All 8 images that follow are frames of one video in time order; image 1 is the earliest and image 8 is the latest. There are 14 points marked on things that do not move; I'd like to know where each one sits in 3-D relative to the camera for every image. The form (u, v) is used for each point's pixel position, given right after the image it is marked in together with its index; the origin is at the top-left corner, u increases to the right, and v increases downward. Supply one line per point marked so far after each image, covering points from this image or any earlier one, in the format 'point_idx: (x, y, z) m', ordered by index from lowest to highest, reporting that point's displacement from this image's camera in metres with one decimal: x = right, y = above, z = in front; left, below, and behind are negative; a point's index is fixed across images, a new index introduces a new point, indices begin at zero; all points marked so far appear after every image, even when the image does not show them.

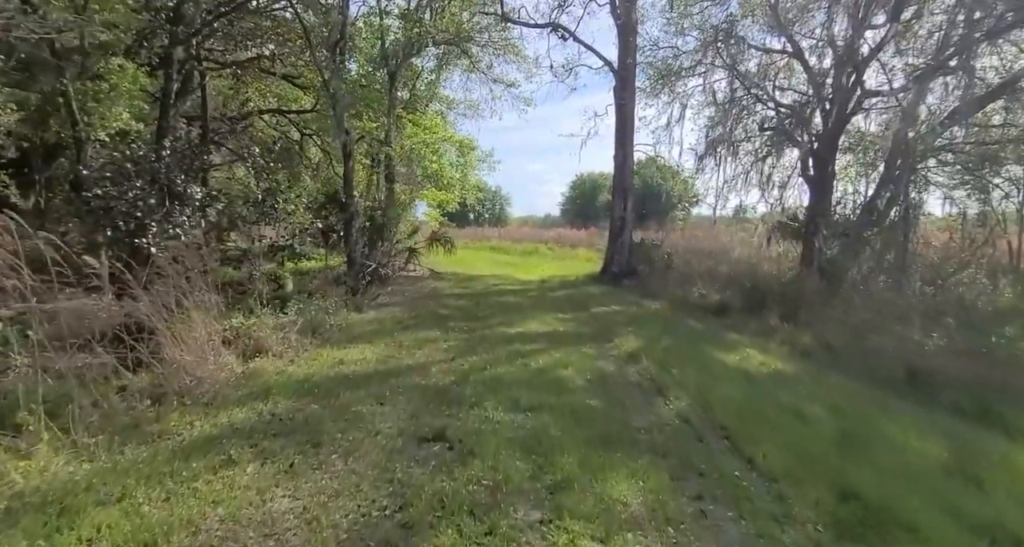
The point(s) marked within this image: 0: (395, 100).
0: (-2.8, +4.2, +12.5) m
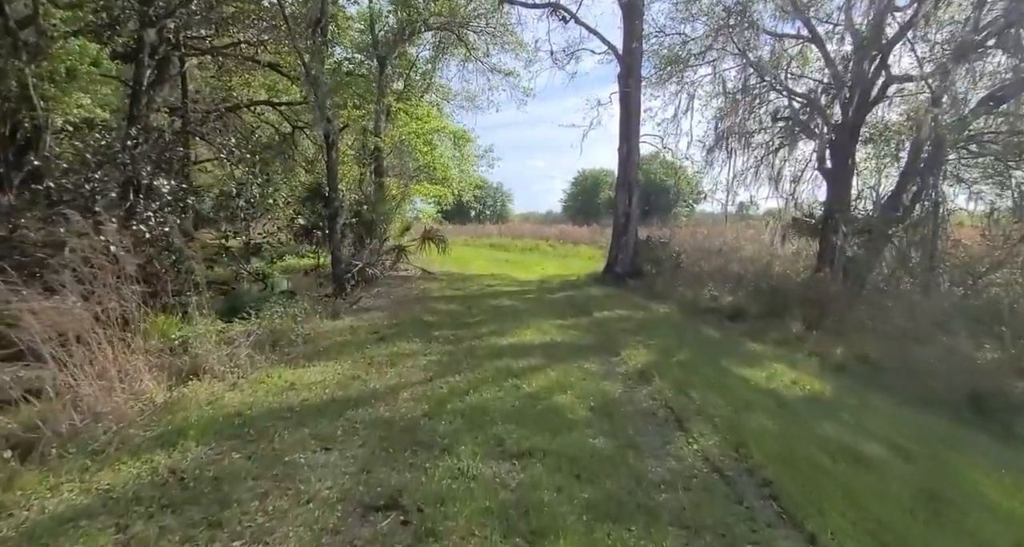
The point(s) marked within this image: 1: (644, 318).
0: (-2.8, +4.2, +11.8) m
1: (+1.8, -0.6, +7.2) m
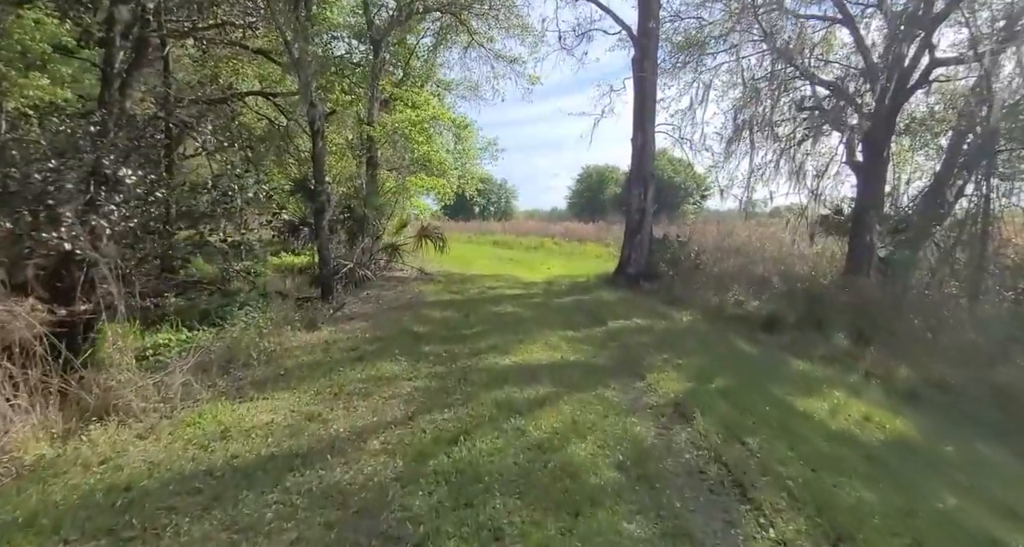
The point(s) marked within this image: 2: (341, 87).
0: (-2.7, +4.2, +10.9) m
1: (+1.9, -0.7, +6.4) m
2: (-3.0, +3.1, +8.9) m
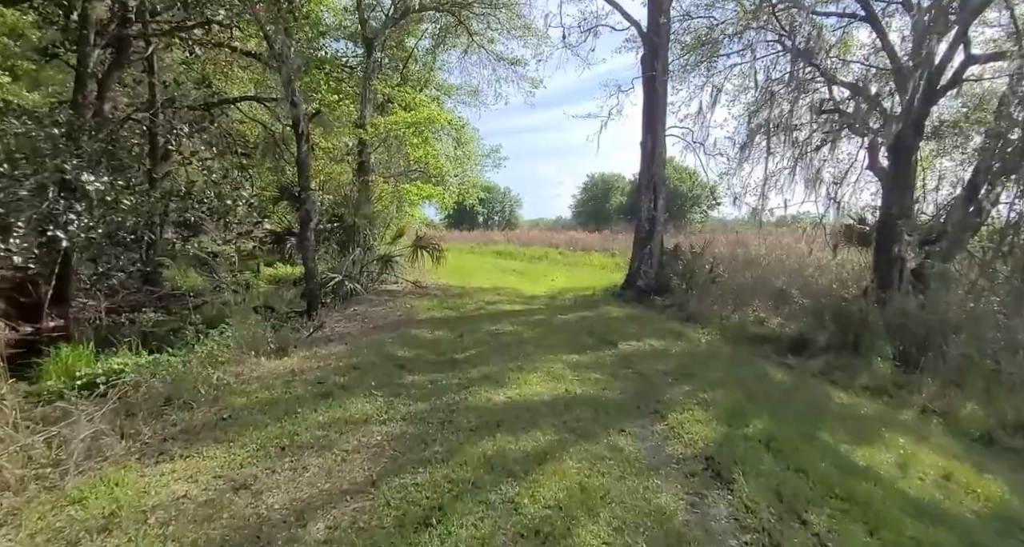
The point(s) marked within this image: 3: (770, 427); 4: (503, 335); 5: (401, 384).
0: (-2.7, +3.9, +10.4) m
1: (+1.9, -0.8, +5.7) m
2: (-3.0, +2.9, +8.3) m
3: (+1.6, -1.0, +3.3) m
4: (-0.1, -0.7, +6.0) m
5: (-0.8, -0.8, +4.0) m
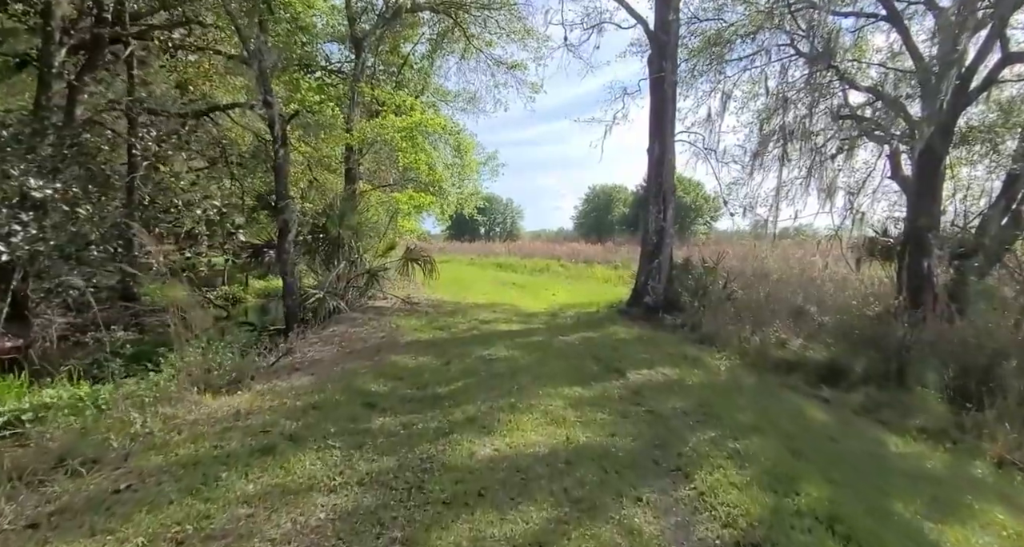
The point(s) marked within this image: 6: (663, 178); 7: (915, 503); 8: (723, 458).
0: (-2.7, +3.6, +9.8) m
1: (+1.8, -1.0, +4.9) m
2: (-3.1, +2.7, +7.7) m
3: (+1.6, -1.1, +2.6) m
4: (-0.2, -0.9, +5.3) m
5: (-0.9, -1.0, +3.3) m
6: (+2.6, +1.6, +9.0) m
7: (+2.1, -1.2, +2.7) m
8: (+1.2, -1.1, +3.1) m
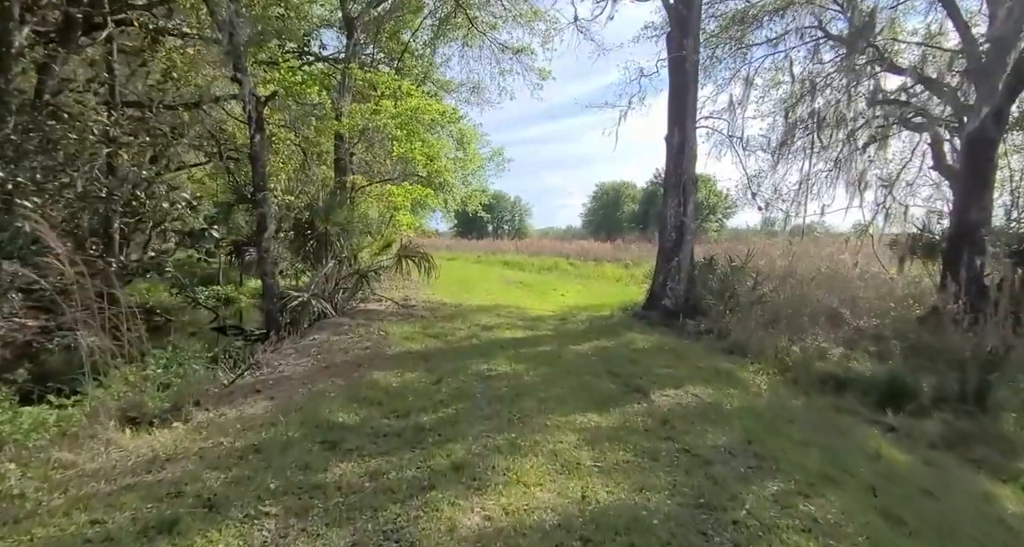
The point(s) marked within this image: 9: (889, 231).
0: (-2.7, +3.6, +9.0) m
1: (+1.8, -1.0, +4.1) m
2: (-3.0, +2.7, +6.9) m
3: (+1.5, -1.1, +1.8) m
4: (-0.1, -0.9, +4.5) m
5: (-0.9, -1.0, +2.5) m
6: (+2.6, +1.6, +8.1) m
7: (+2.1, -1.2, +1.8) m
8: (+1.2, -1.1, +2.2) m
9: (+7.0, +0.8, +9.4) m
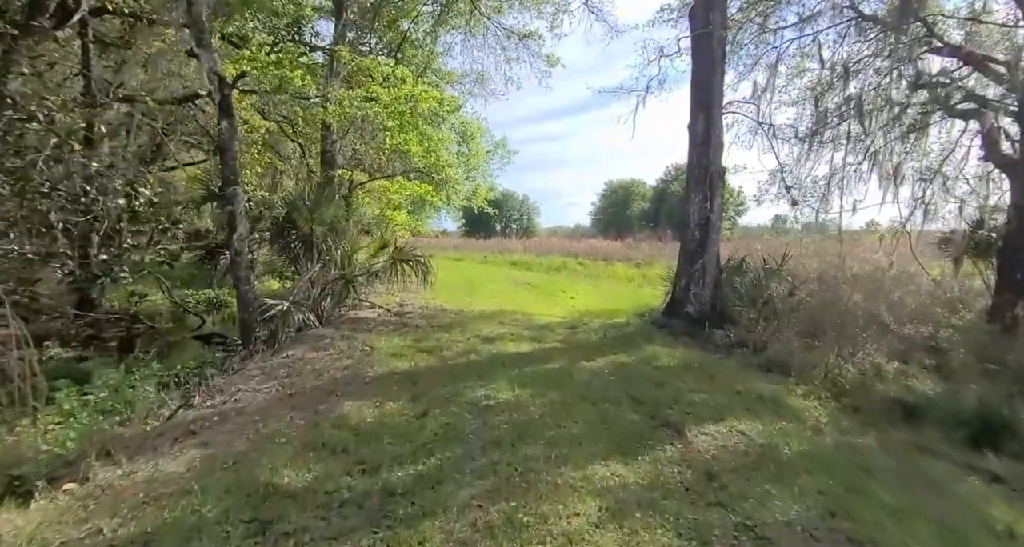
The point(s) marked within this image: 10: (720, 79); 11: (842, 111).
0: (-2.6, +3.6, +8.2) m
1: (+1.8, -1.1, +3.2) m
2: (-3.0, +2.6, +6.2) m
3: (+1.5, -1.2, +0.9) m
4: (-0.1, -1.0, +3.7) m
5: (-0.9, -1.1, +1.6) m
6: (+2.7, +1.6, +7.2) m
7: (+2.0, -1.2, +1.0) m
8: (+1.2, -1.2, +1.4) m
9: (+7.1, +0.8, +8.5) m
10: (+2.8, +2.7, +7.2) m
11: (+5.4, +2.7, +8.6) m
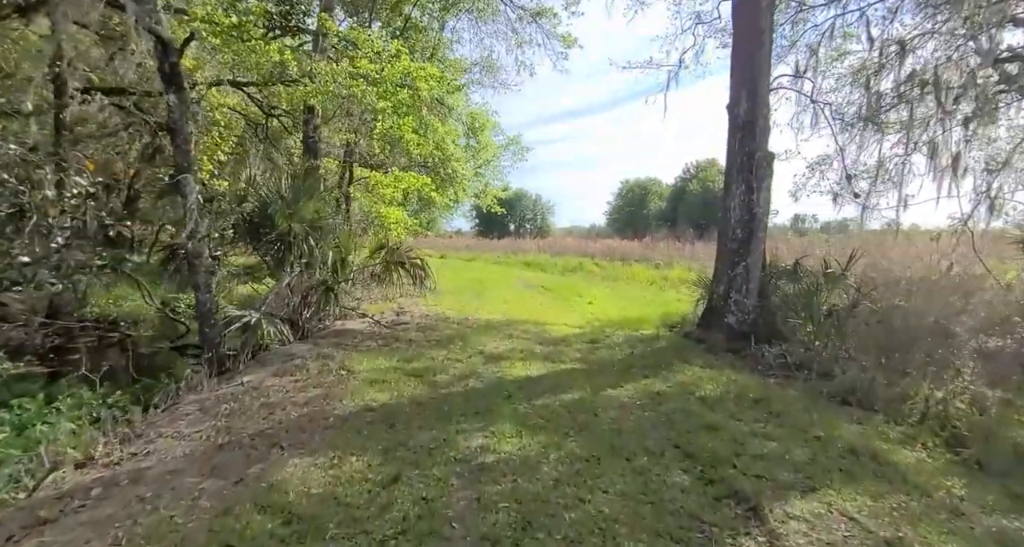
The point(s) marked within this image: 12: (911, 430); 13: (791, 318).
0: (-2.4, +3.5, +7.2) m
1: (+1.8, -1.1, +2.1) m
2: (-2.9, +2.6, +5.2) m
3: (+1.5, -1.2, -0.2) m
4: (-0.1, -1.0, +2.6) m
5: (-1.0, -1.1, +0.6) m
6: (+2.8, +1.5, +6.1) m
7: (+2.0, -1.3, -0.1) m
8: (+1.1, -1.2, +0.3) m
9: (+7.3, +0.7, +7.2) m
10: (+2.9, +2.6, +6.1) m
11: (+5.5, +2.6, +7.4) m
12: (+2.8, -1.1, +3.7) m
13: (+3.2, -0.5, +6.0) m
